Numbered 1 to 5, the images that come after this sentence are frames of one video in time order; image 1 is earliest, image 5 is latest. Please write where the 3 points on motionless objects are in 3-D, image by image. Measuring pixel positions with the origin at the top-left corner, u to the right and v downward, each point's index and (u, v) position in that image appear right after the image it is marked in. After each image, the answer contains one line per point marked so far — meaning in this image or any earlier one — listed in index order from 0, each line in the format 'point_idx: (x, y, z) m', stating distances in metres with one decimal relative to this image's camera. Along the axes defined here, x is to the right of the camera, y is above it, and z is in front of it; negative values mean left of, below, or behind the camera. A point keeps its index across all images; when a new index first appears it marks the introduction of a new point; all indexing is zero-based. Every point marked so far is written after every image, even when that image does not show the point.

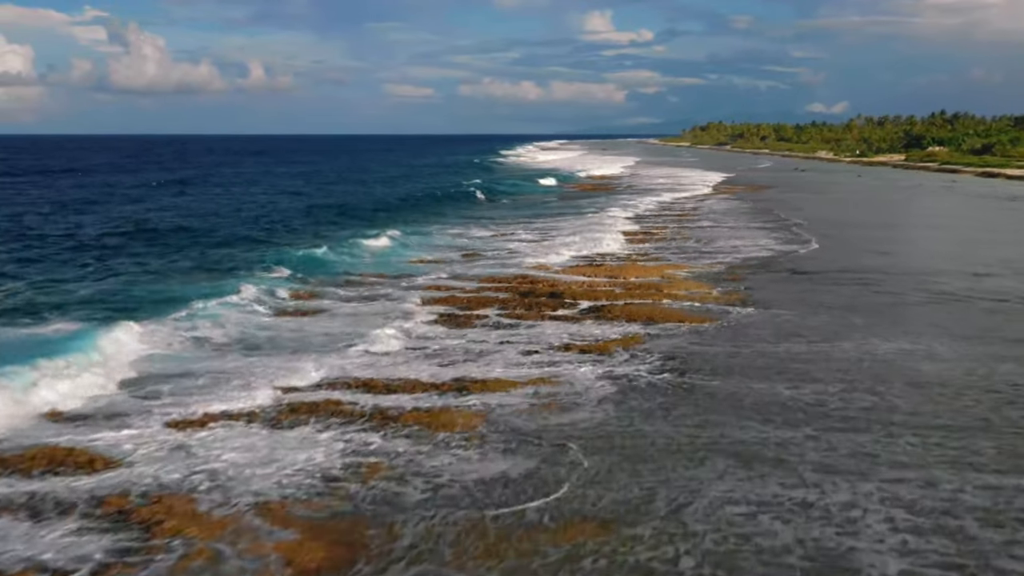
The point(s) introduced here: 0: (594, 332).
0: (+1.2, -0.6, +15.5) m
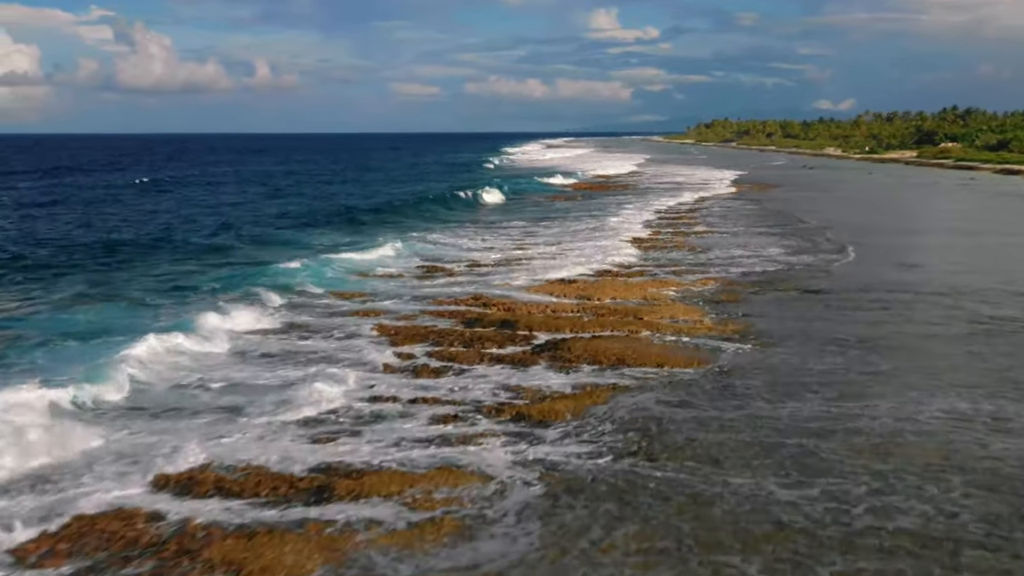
0: (+0.3, -1.0, +11.7) m
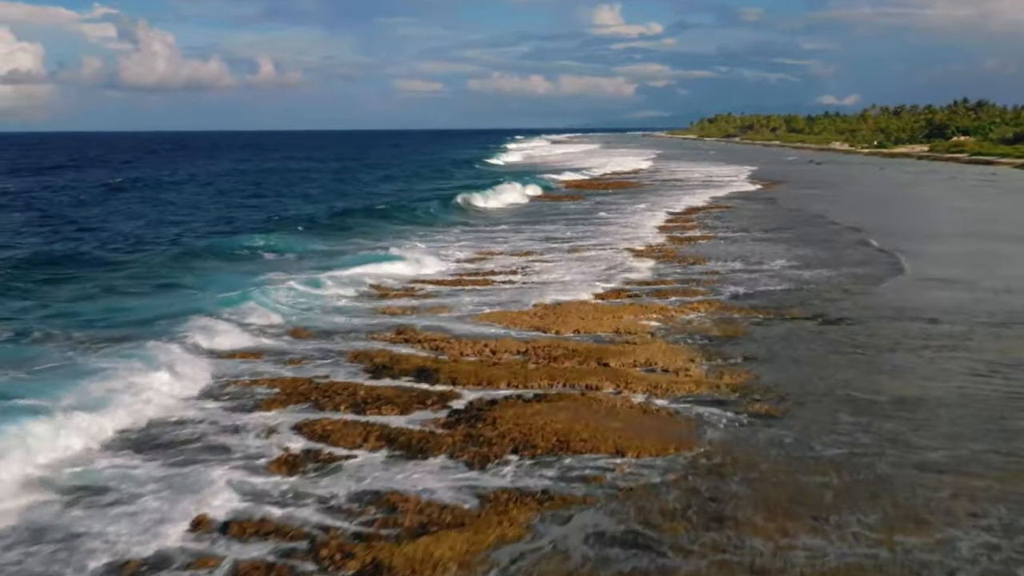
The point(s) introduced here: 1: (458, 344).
0: (-0.6, -1.5, +7.7) m
1: (-0.7, -0.7, +13.3) m
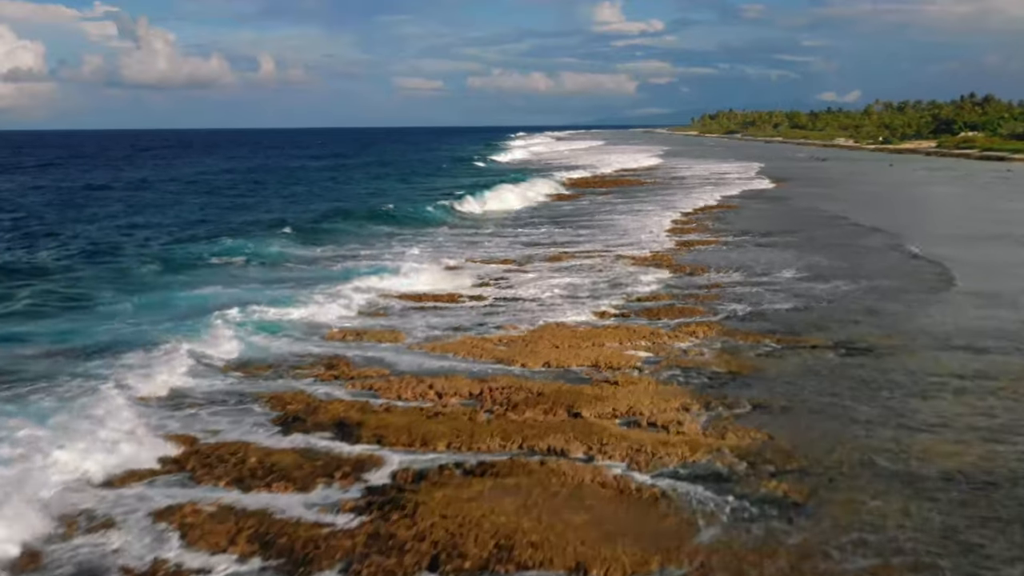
0: (-1.1, -1.7, +5.1) m
1: (-1.1, -0.9, +10.8) m
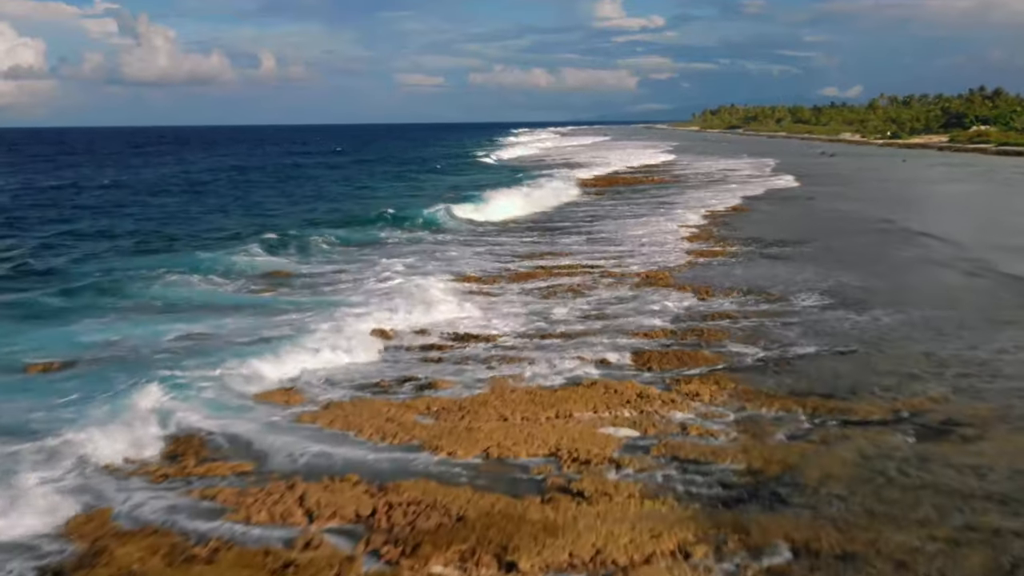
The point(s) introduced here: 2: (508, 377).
0: (-1.7, -2.2, +1.5) m
1: (-1.7, -1.3, +7.2) m
2: (-0.1, -0.9, +10.2) m
